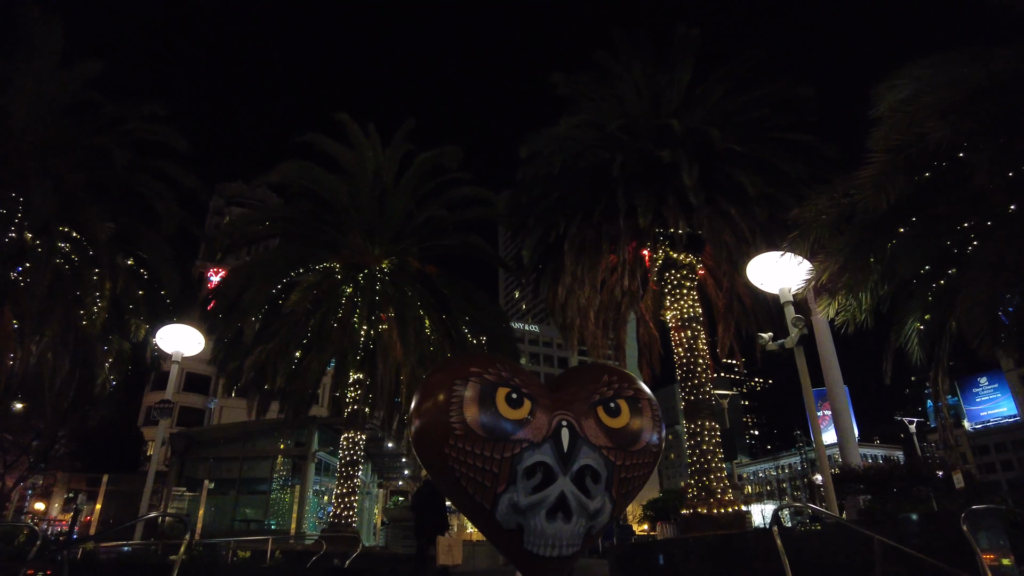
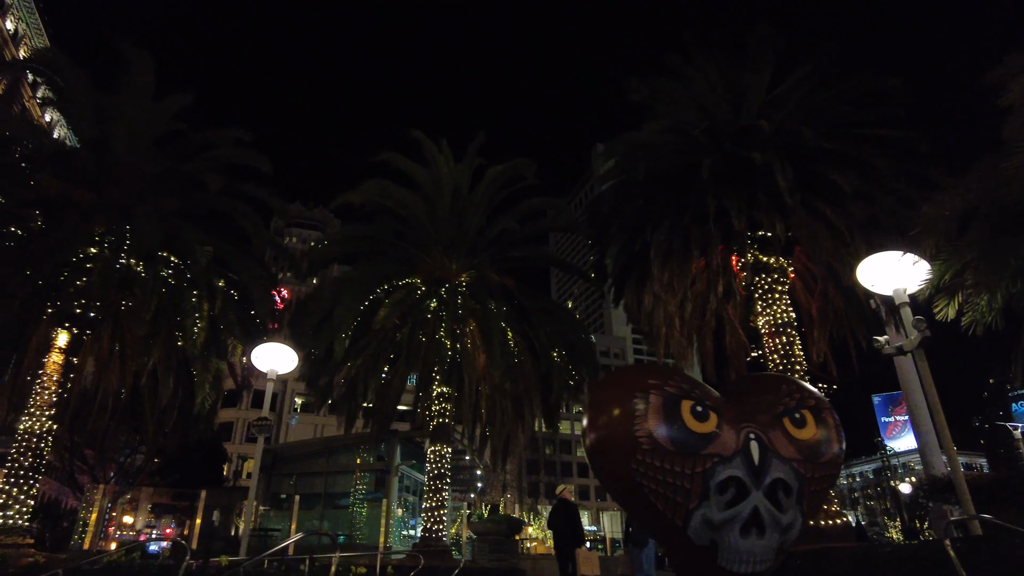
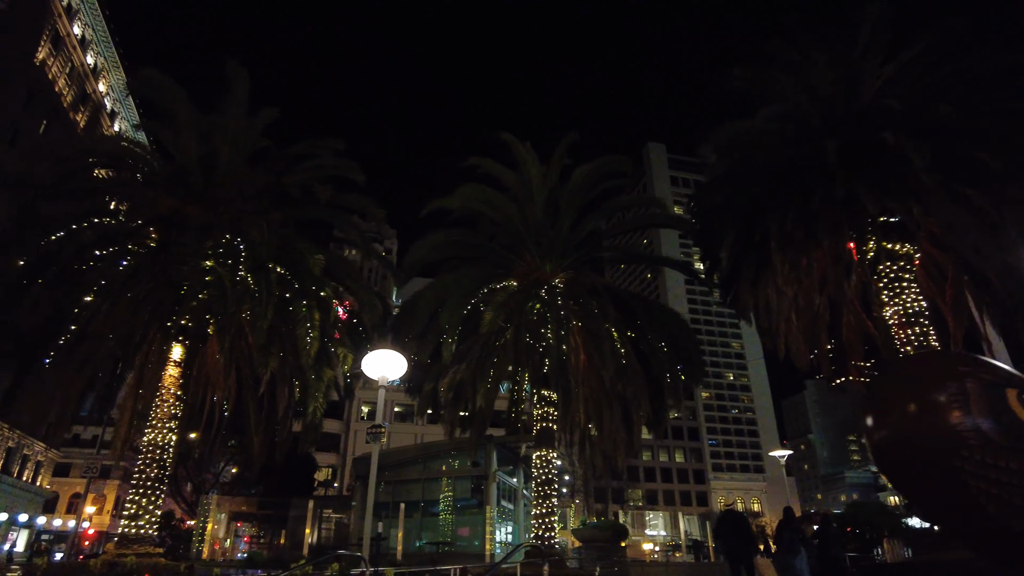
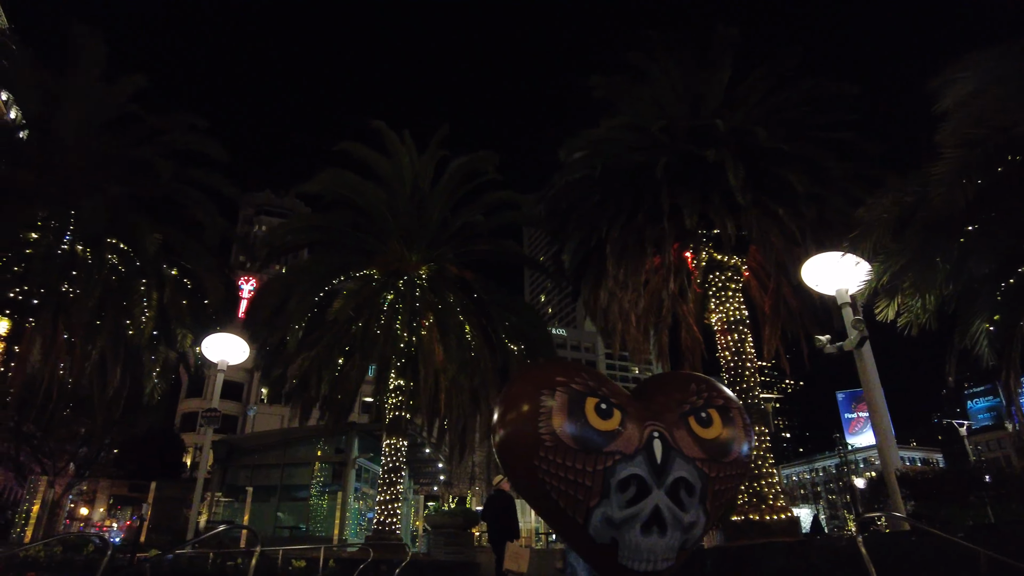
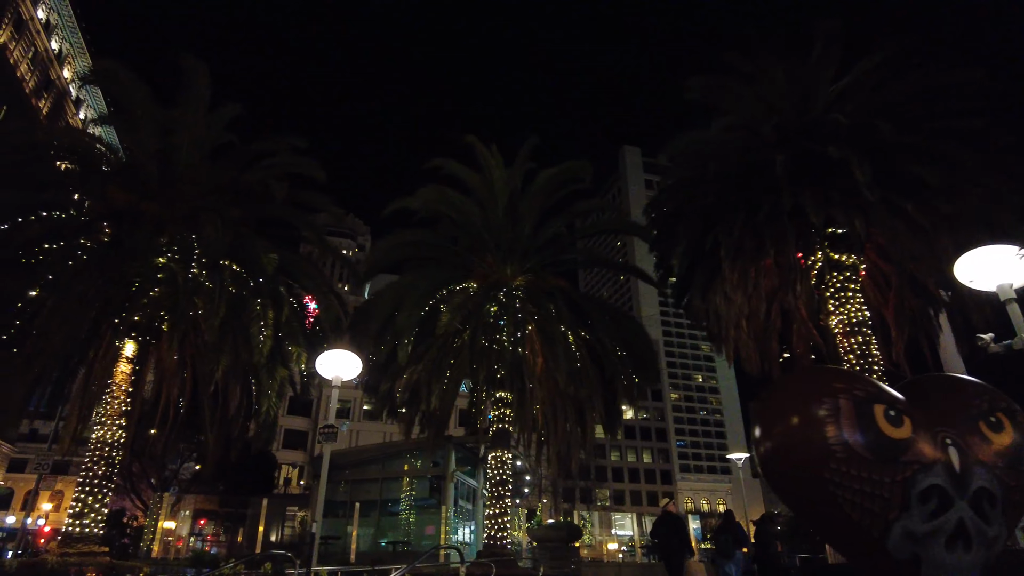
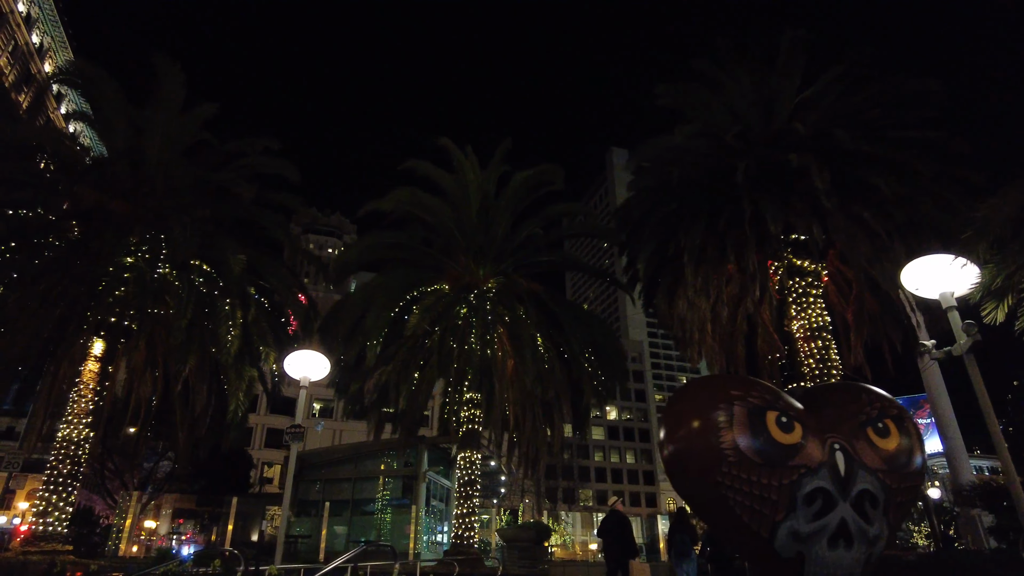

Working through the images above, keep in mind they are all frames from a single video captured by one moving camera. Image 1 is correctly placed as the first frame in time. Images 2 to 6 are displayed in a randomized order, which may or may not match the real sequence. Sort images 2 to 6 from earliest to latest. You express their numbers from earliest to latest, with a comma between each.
4, 2, 6, 5, 3
